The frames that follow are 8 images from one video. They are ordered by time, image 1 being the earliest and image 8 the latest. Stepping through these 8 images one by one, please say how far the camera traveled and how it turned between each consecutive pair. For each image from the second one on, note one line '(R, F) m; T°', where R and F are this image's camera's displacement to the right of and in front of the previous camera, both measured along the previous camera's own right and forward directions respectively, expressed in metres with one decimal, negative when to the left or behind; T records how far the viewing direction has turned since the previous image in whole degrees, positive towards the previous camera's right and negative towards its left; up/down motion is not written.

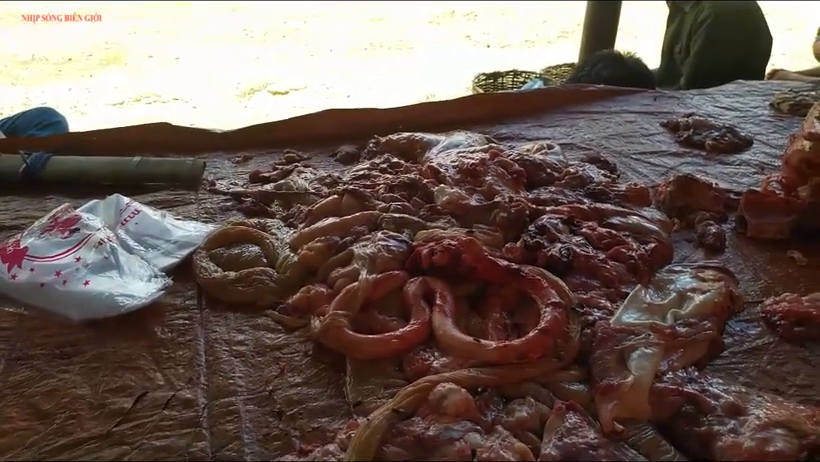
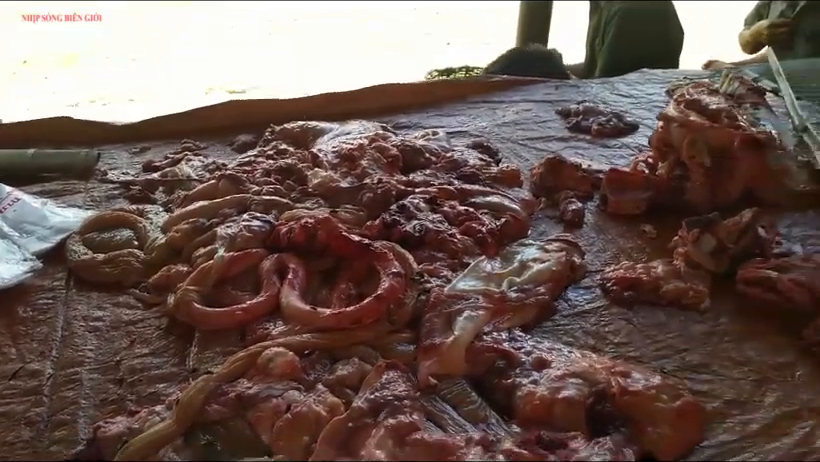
(+0.5, -0.2) m; +2°
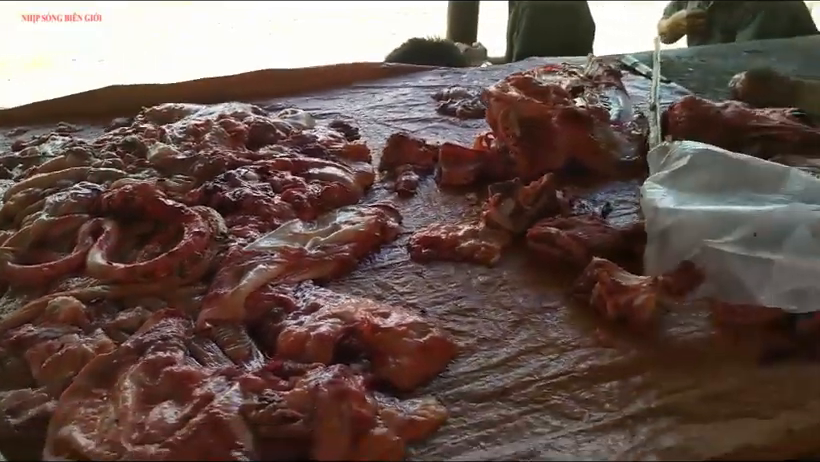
(+0.8, -0.2) m; +1°
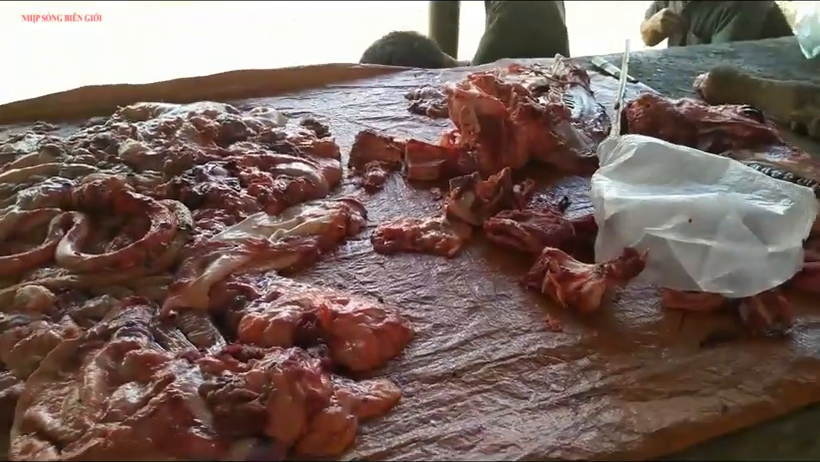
(+0.1, -0.1) m; +1°
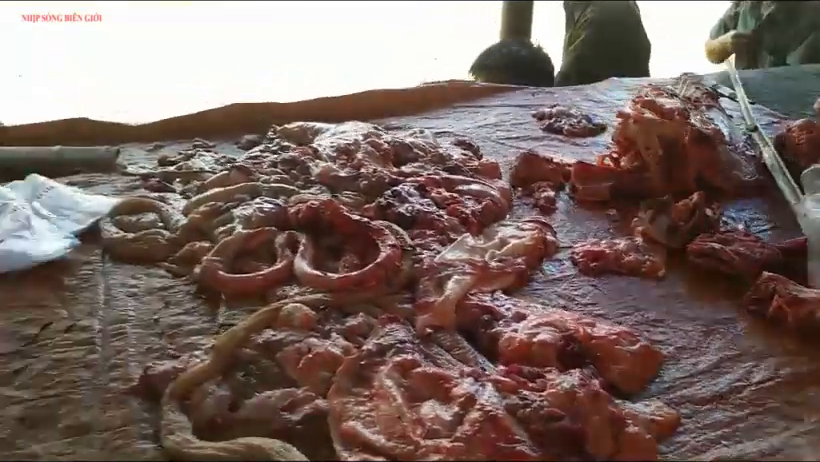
(-1.0, -0.1) m; 0°
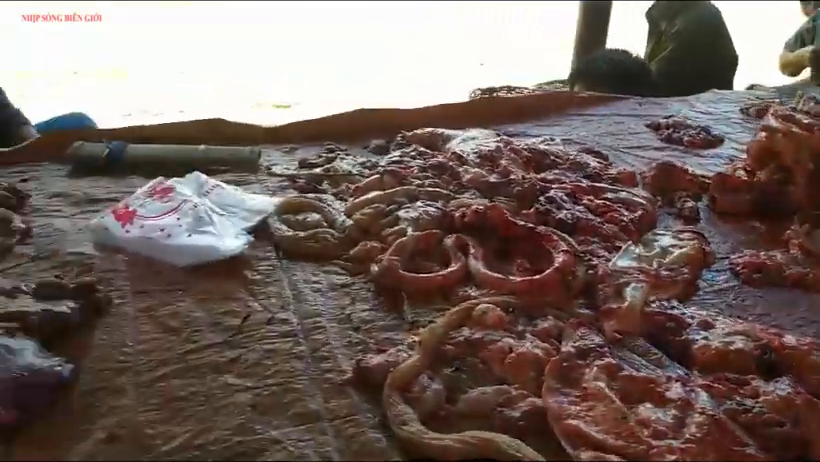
(-0.7, -0.1) m; -2°
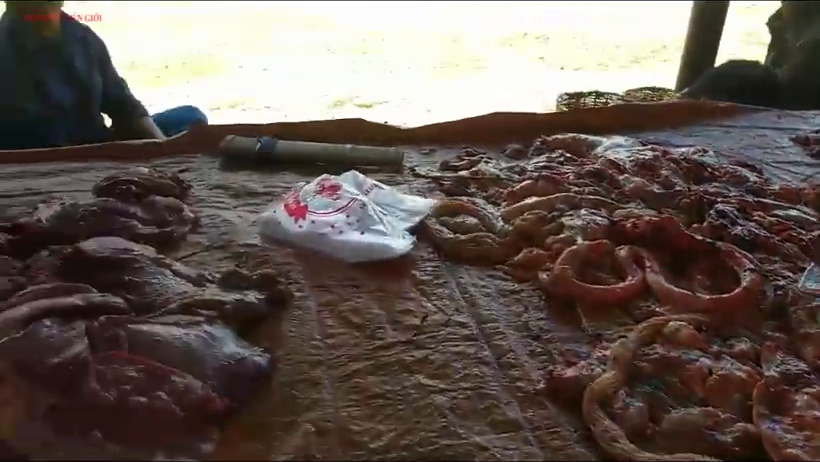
(-0.6, 0.0) m; -5°
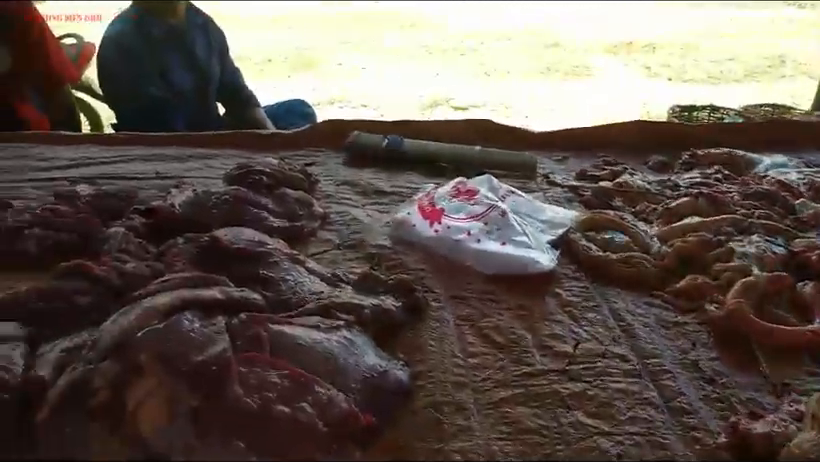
(-0.3, +0.2) m; -7°
